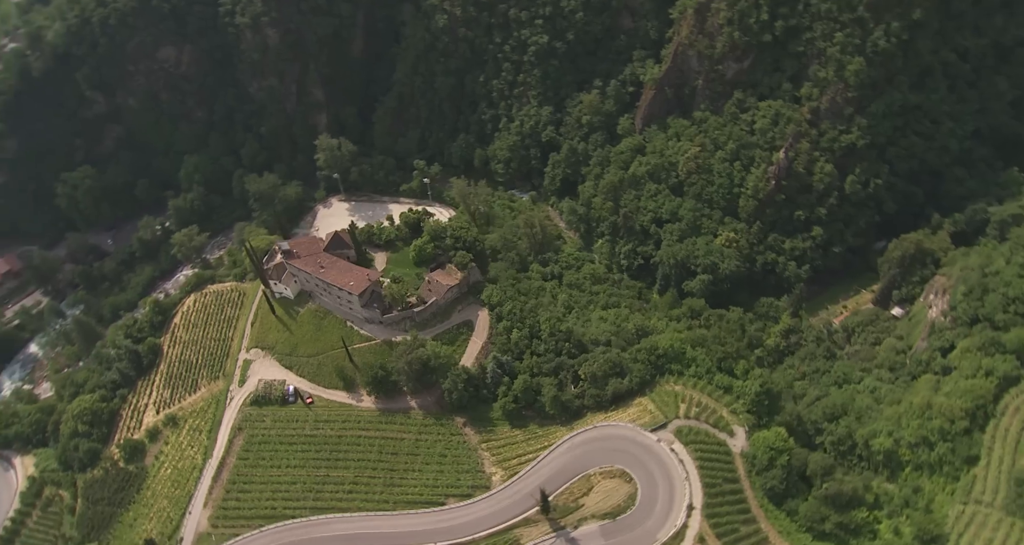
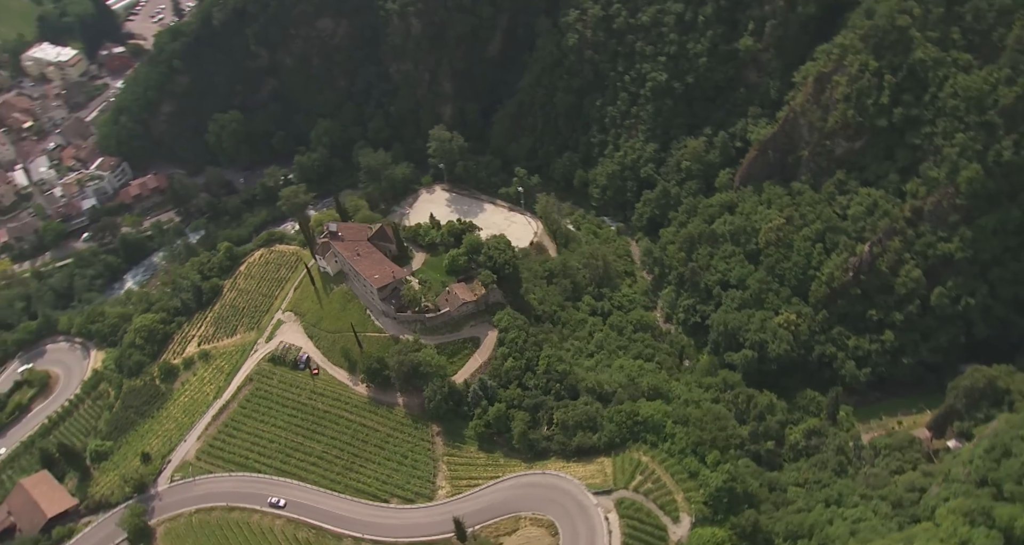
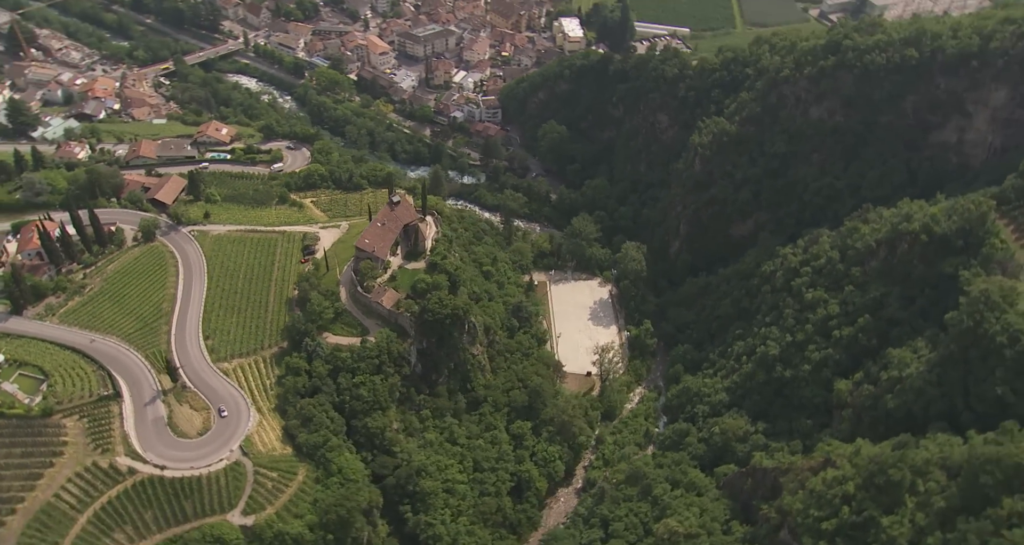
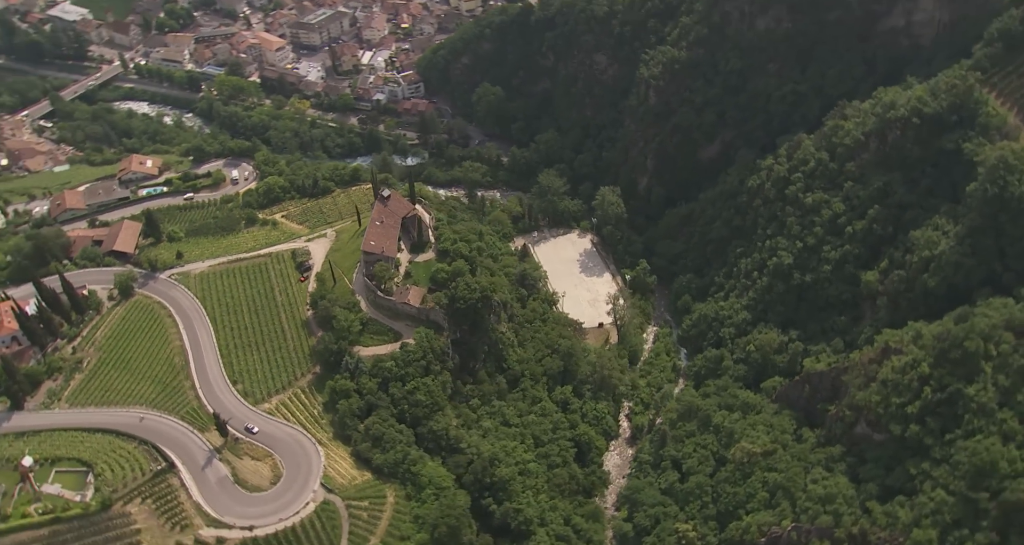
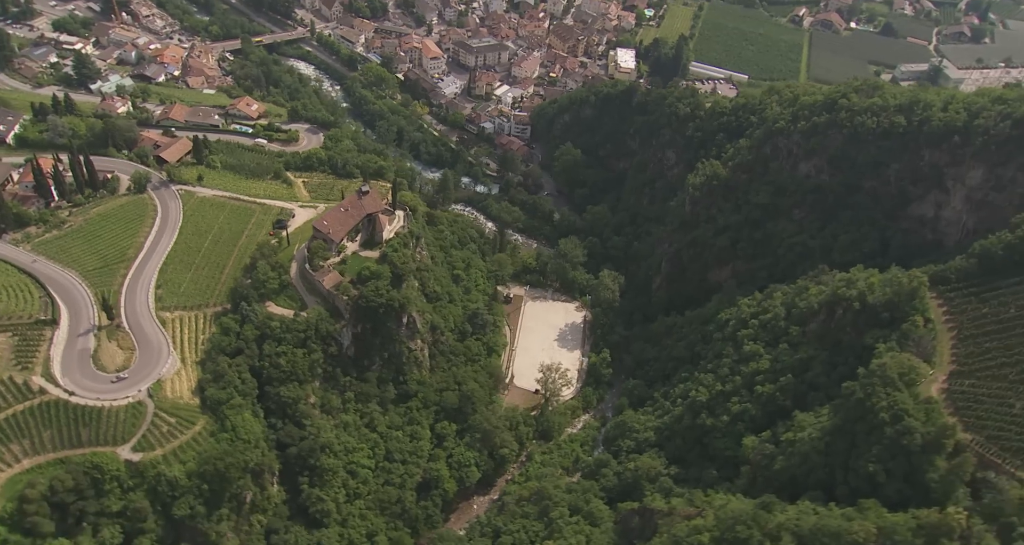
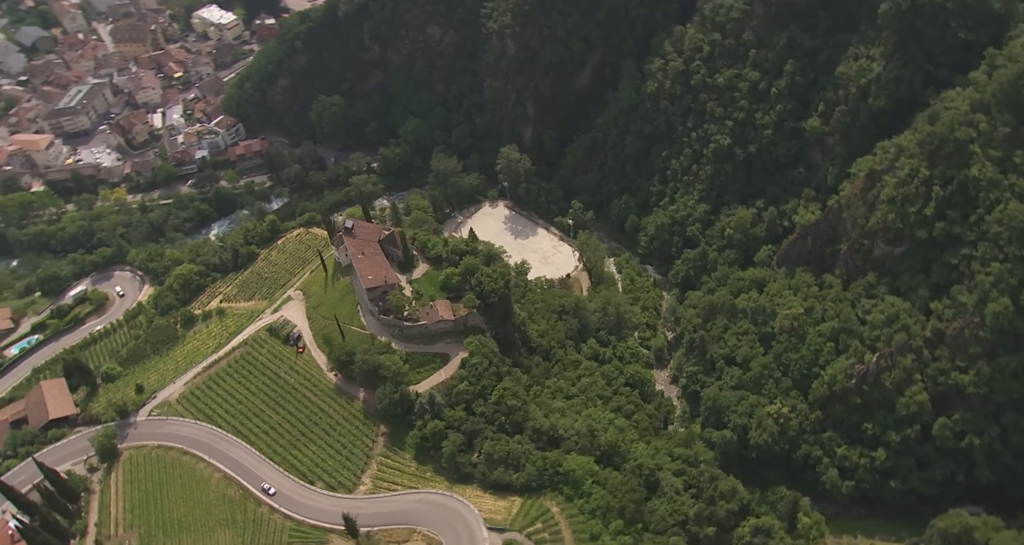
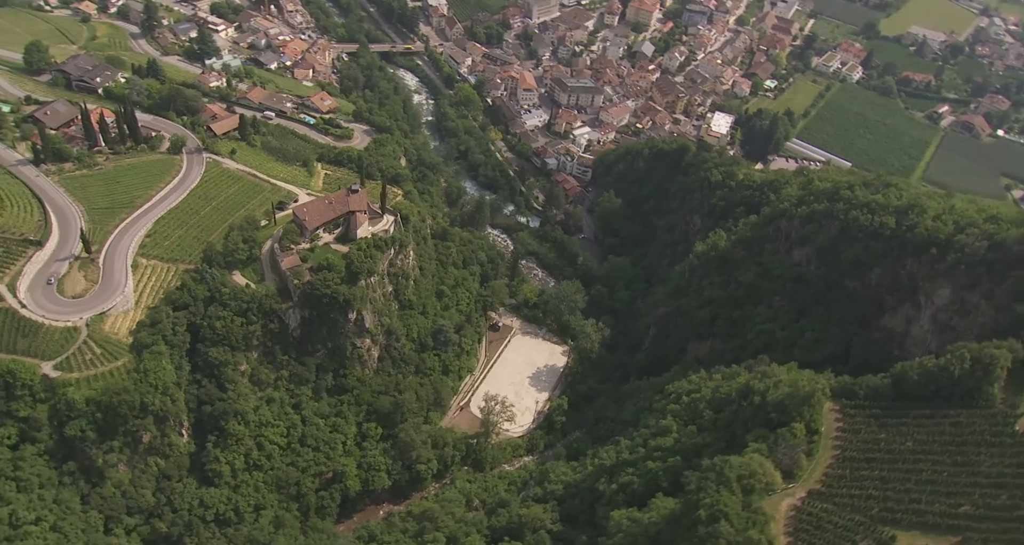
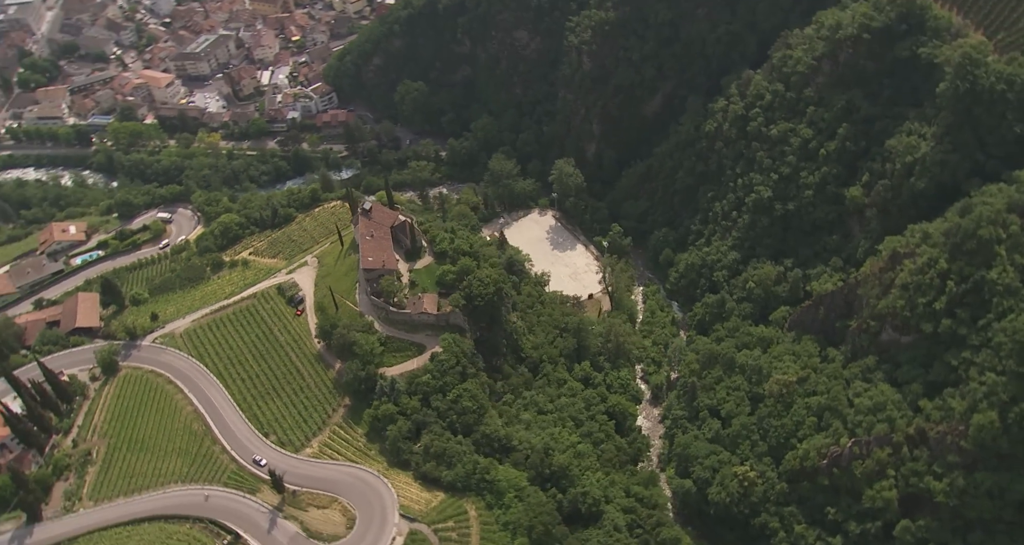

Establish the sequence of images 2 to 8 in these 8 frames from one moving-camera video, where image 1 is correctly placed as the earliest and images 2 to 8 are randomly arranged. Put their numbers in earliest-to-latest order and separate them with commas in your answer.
2, 6, 8, 4, 3, 5, 7
